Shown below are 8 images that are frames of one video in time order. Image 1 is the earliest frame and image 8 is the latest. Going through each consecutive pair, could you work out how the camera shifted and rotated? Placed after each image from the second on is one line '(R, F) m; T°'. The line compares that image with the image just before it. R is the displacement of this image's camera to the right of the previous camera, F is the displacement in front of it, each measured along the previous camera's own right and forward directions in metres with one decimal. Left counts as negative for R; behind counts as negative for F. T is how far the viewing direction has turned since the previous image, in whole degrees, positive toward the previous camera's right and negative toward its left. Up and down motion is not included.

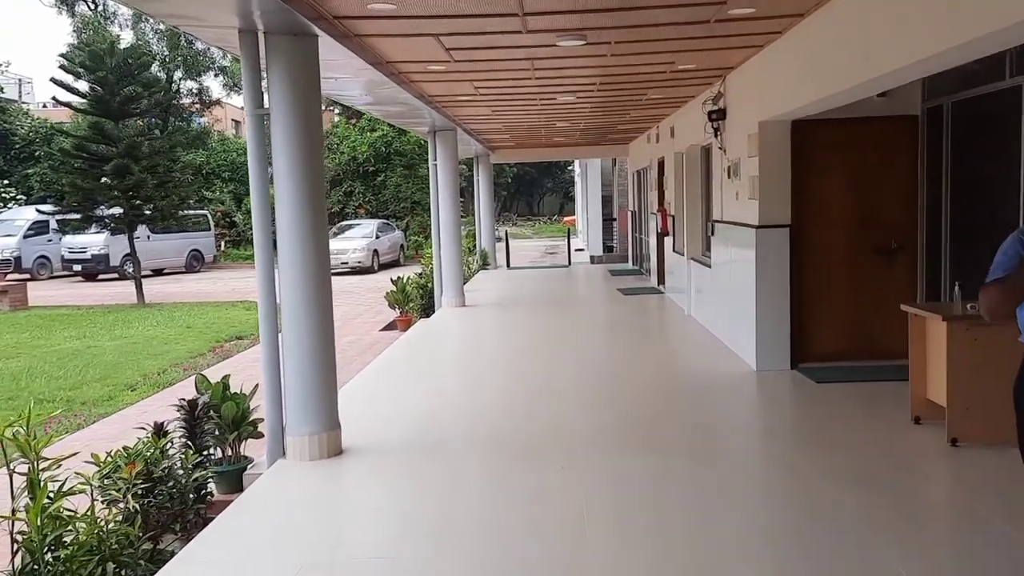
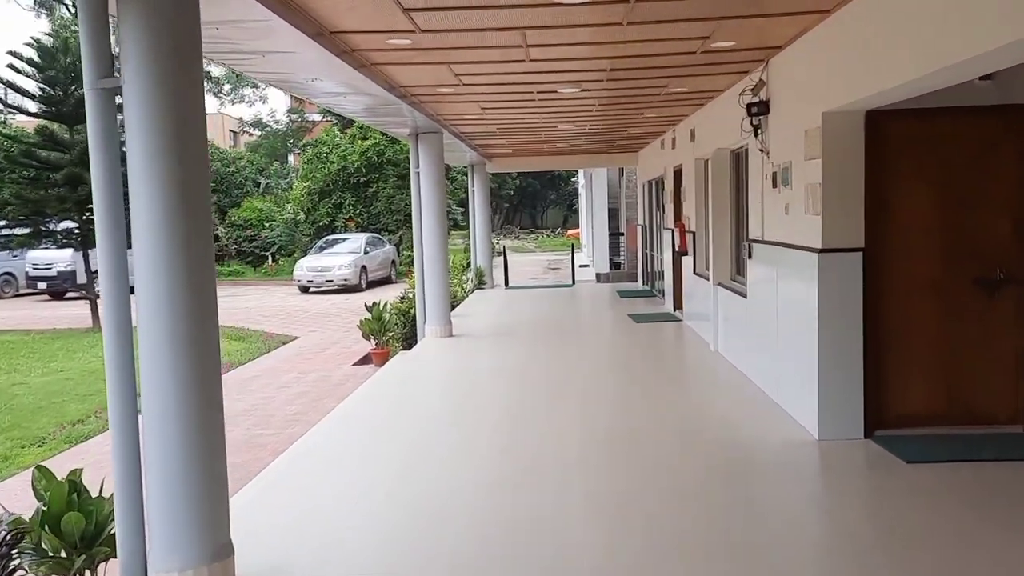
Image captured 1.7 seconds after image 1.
(+0.1, +1.4) m; 0°
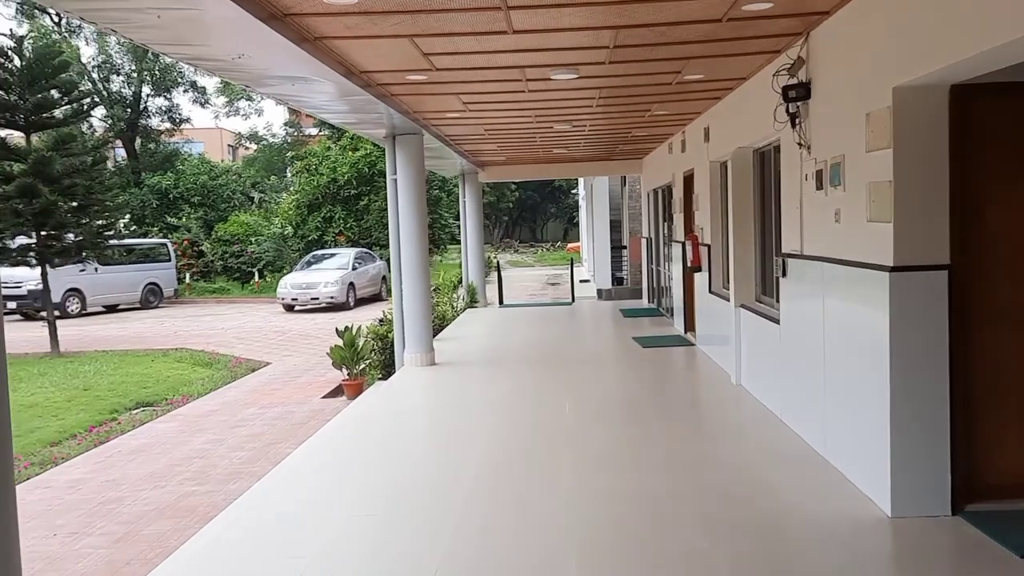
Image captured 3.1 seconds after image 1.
(+0.1, +1.1) m; 0°
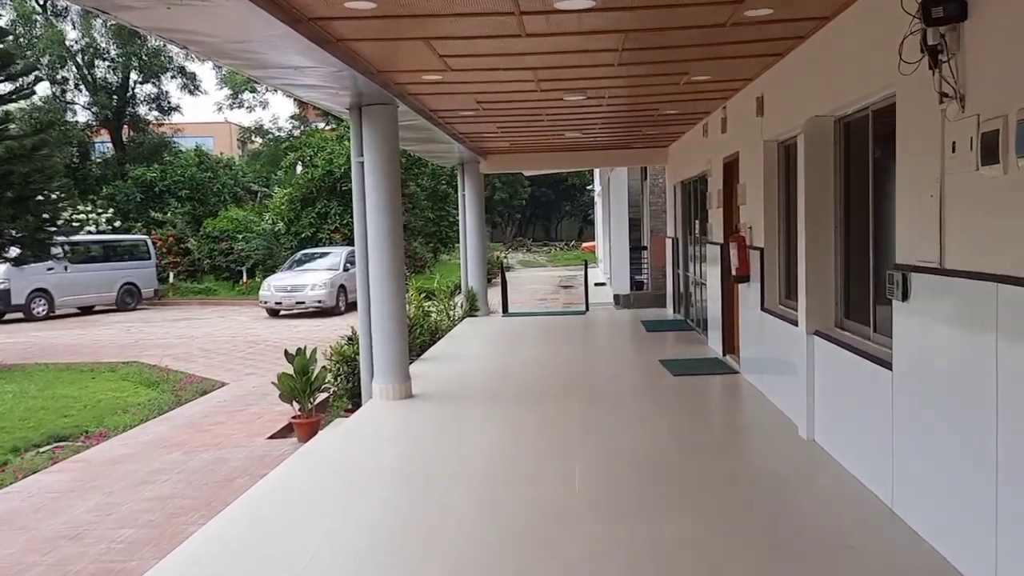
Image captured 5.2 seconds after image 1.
(+0.1, +1.7) m; -1°
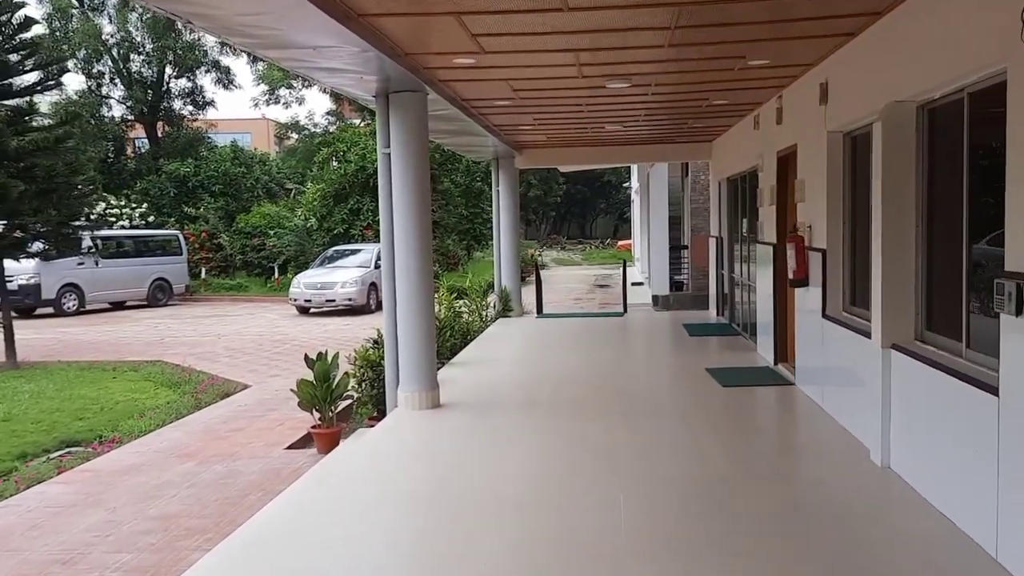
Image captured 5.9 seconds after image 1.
(0.0, +0.5) m; -2°
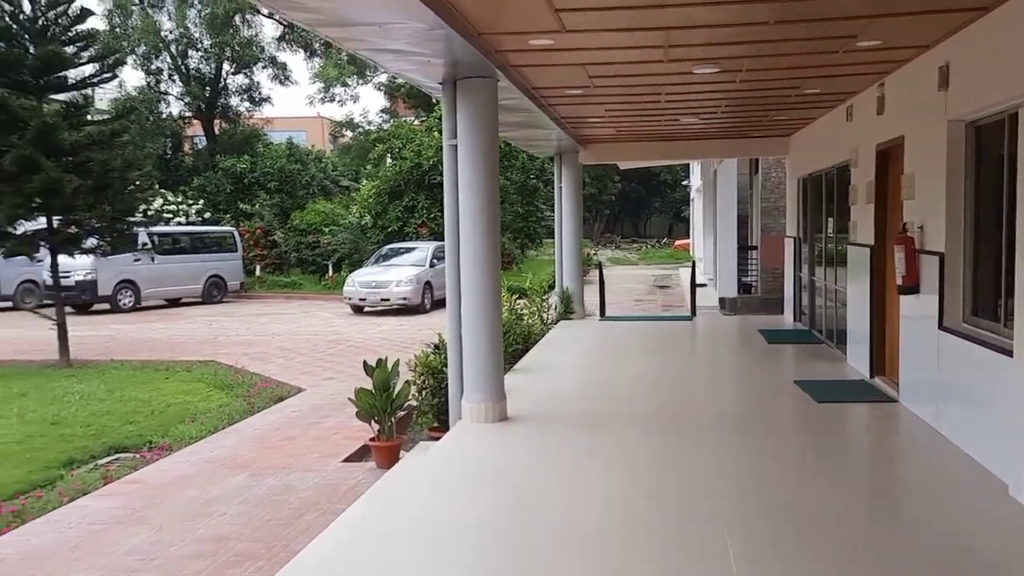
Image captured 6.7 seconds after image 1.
(-0.2, +0.5) m; -3°
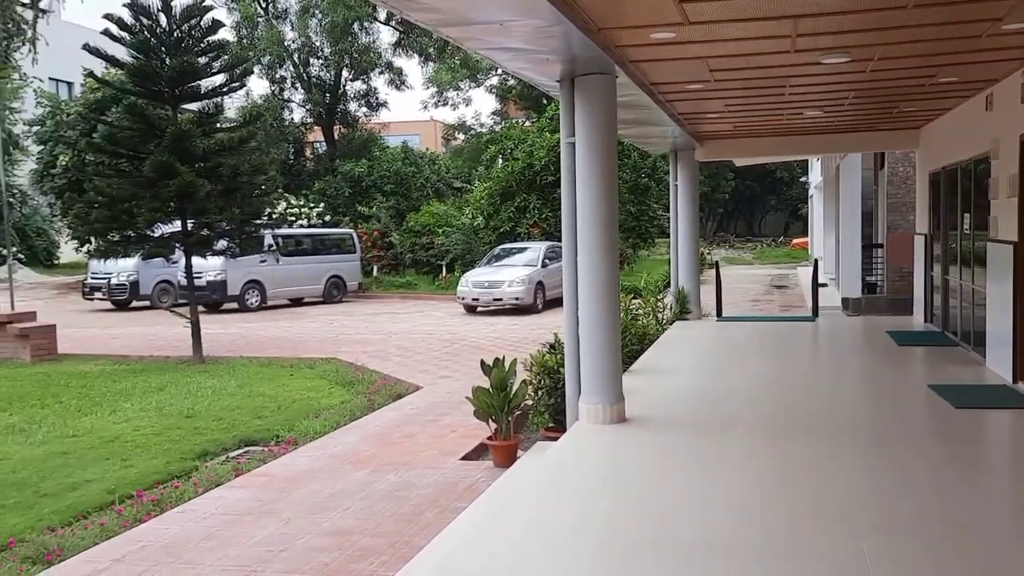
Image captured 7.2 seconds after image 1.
(0.0, 0.0) m; -7°
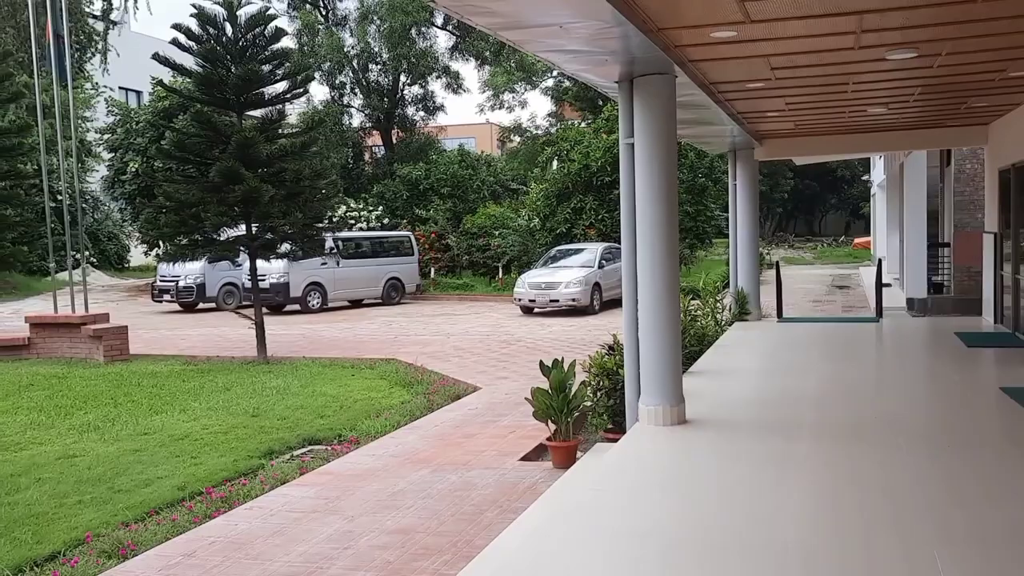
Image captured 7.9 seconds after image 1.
(0.0, 0.0) m; -4°
